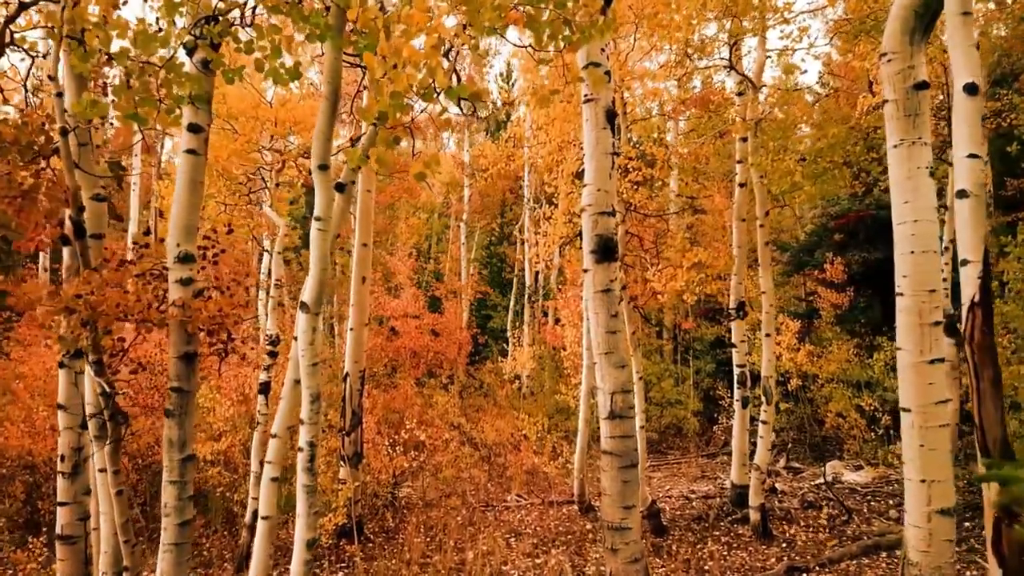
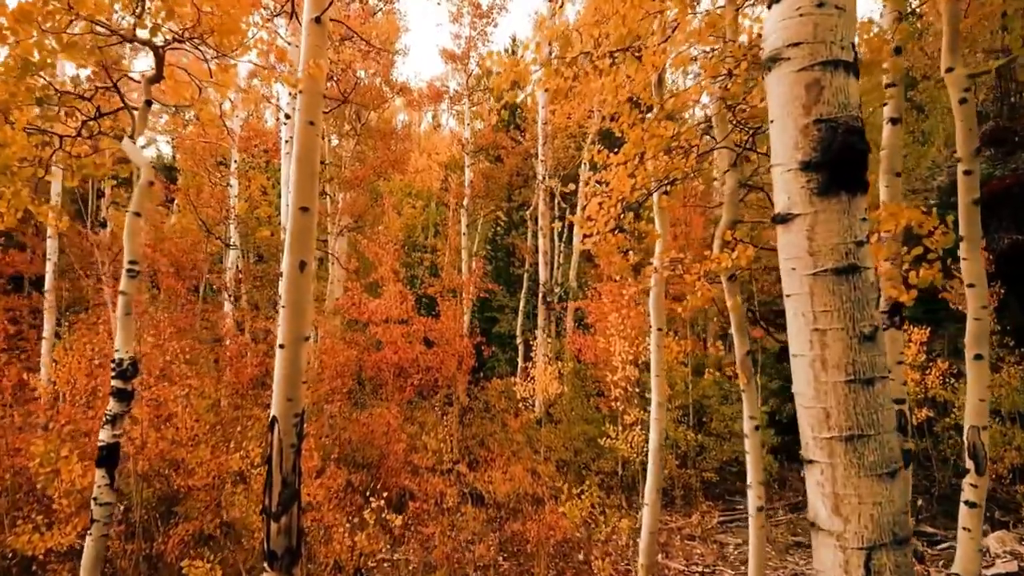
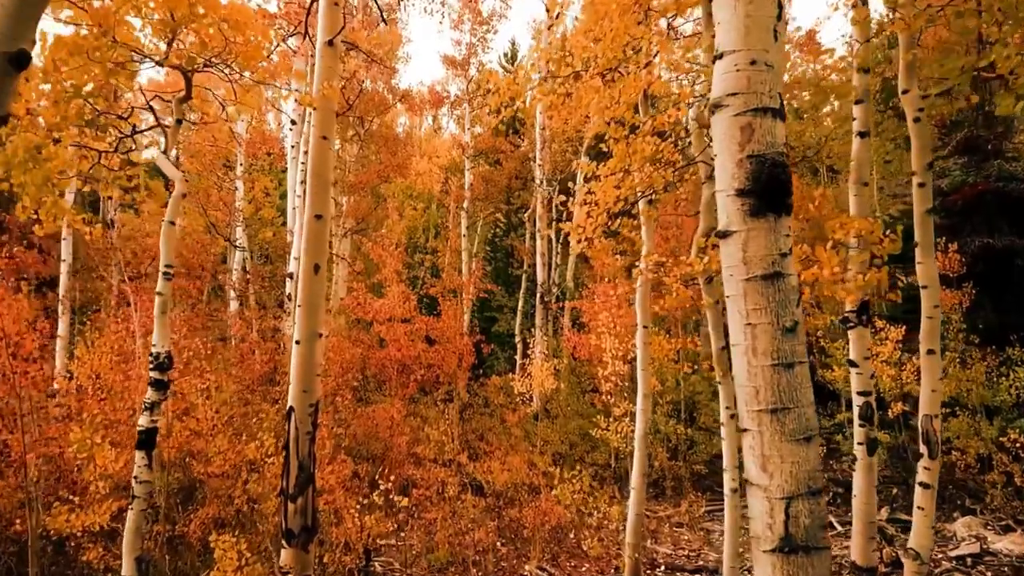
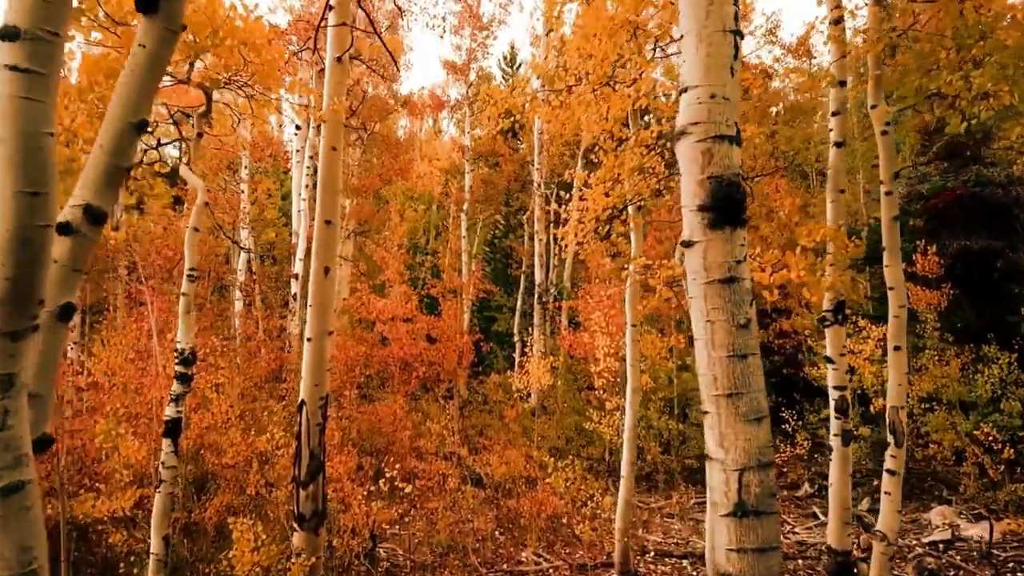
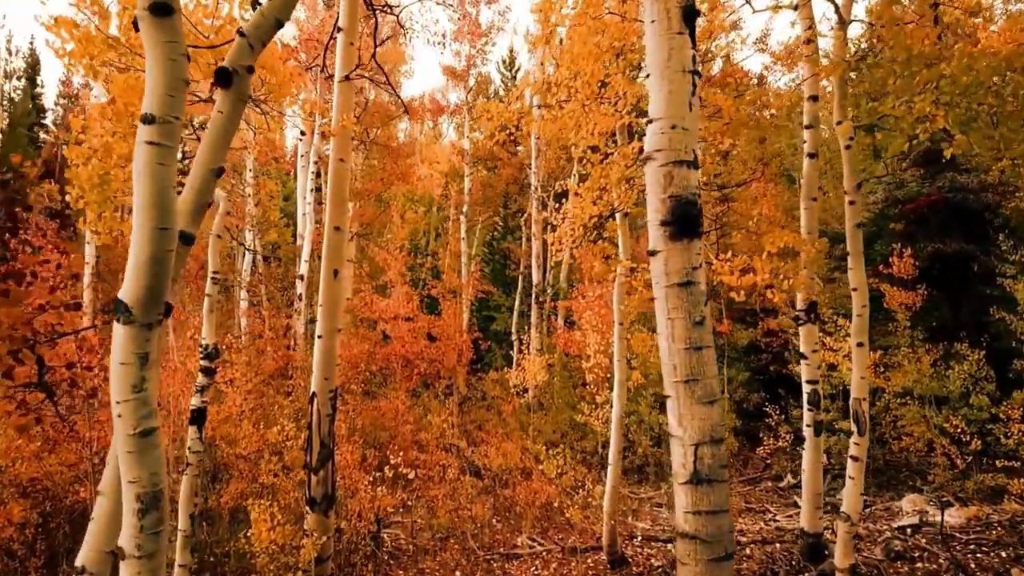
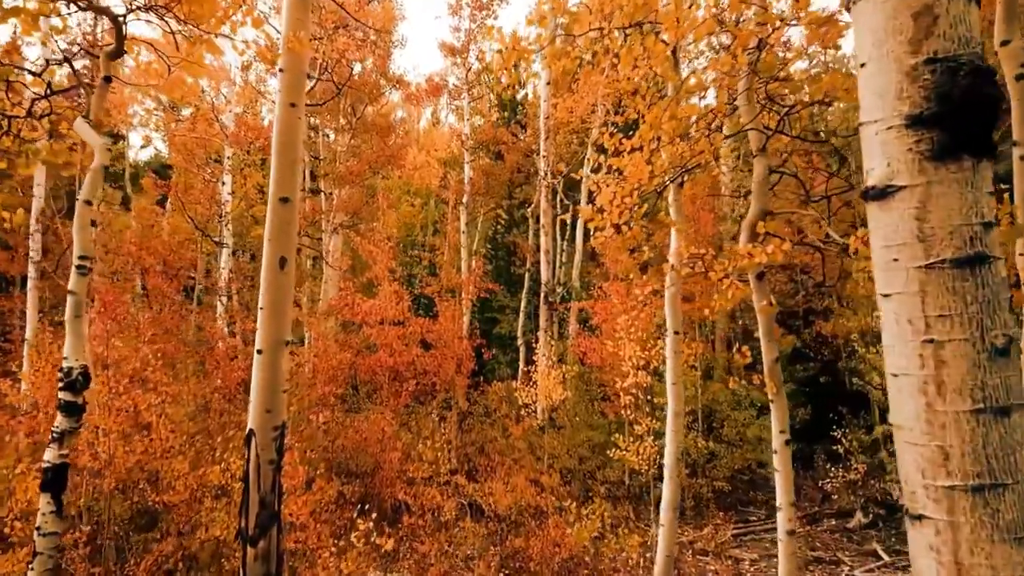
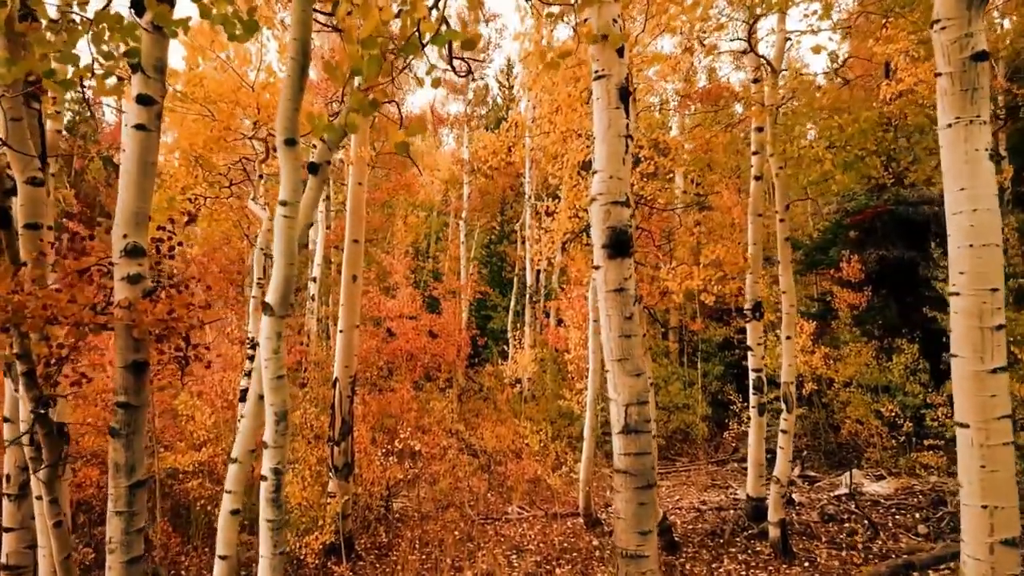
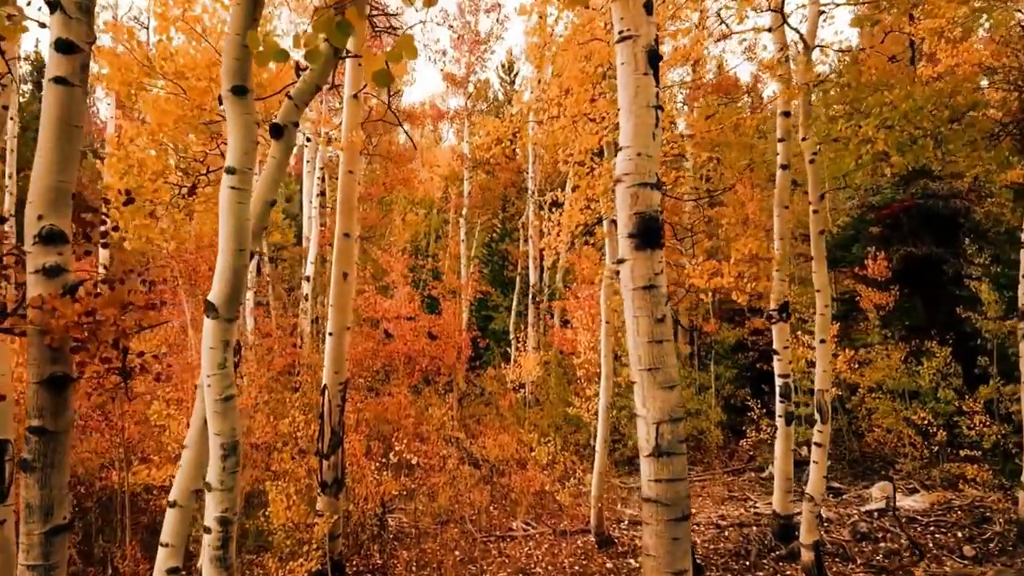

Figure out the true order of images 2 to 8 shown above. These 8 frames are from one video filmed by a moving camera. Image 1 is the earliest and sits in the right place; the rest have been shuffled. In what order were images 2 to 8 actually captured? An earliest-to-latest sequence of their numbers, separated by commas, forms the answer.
7, 8, 5, 4, 3, 2, 6
